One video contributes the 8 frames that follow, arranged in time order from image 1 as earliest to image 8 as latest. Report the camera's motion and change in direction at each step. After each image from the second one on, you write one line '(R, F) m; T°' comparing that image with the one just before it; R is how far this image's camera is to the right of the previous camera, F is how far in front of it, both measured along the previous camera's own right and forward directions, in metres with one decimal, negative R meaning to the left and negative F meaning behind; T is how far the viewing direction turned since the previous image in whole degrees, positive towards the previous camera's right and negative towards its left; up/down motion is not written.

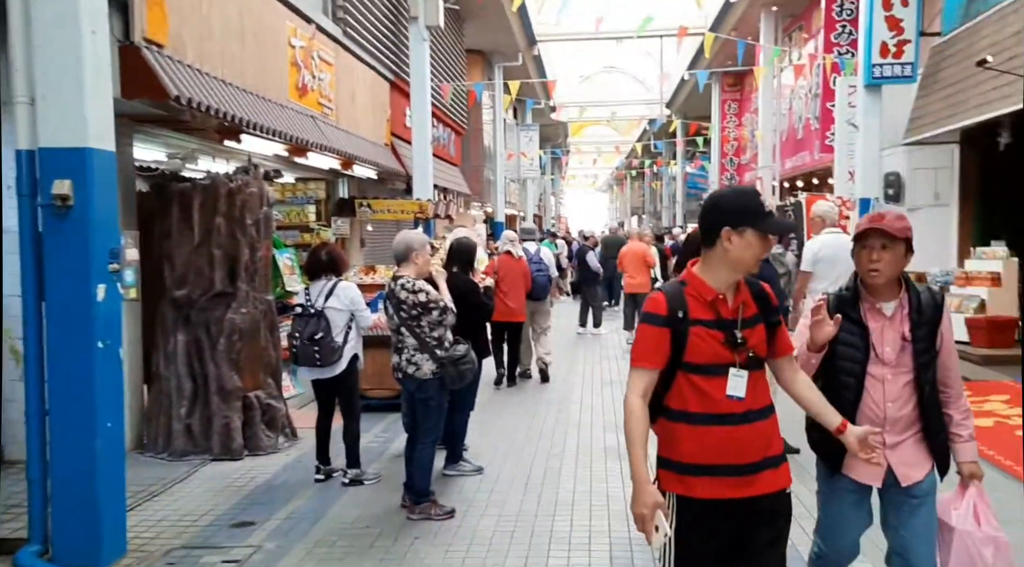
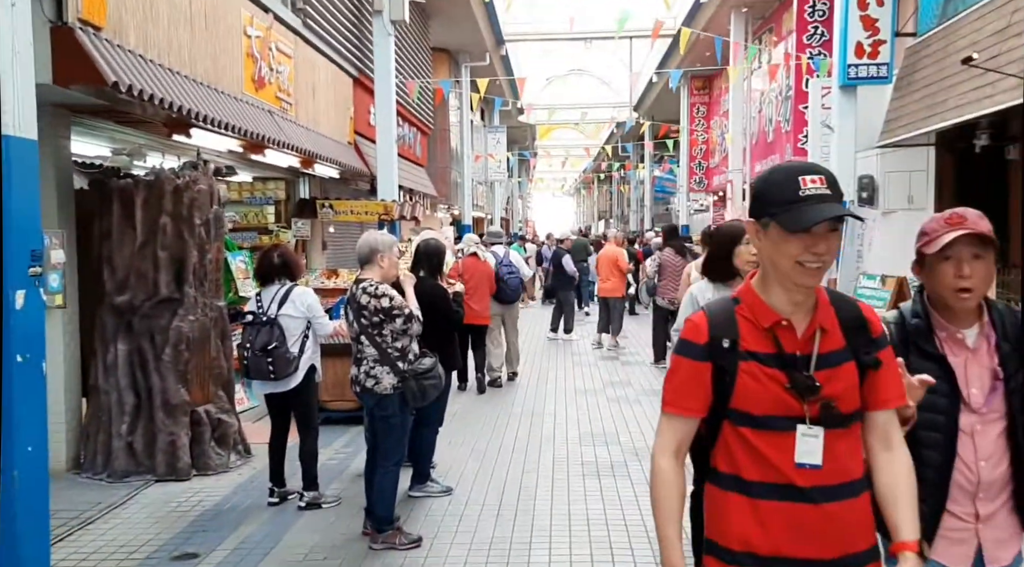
(0.0, +0.4) m; +2°
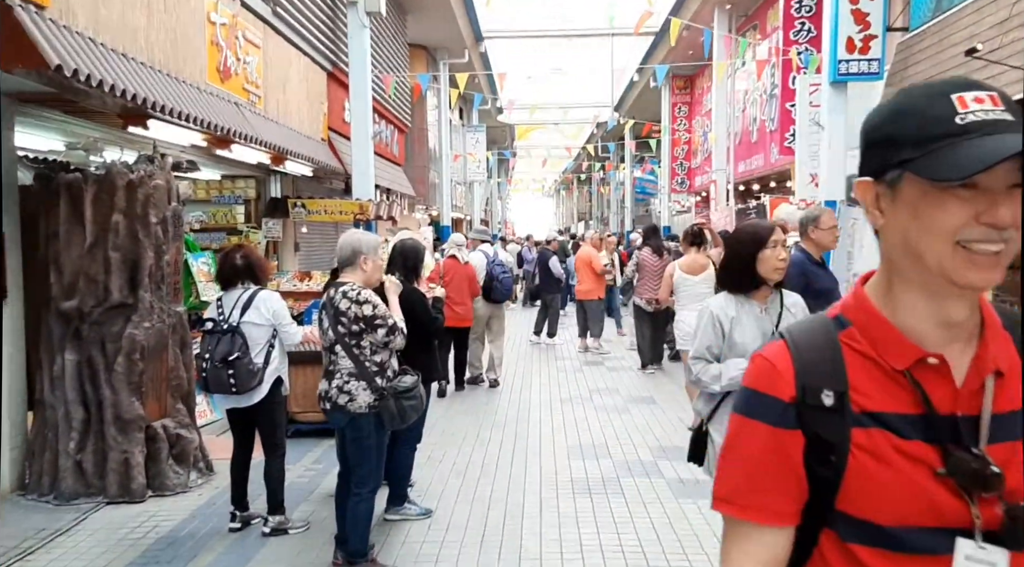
(0.0, +0.4) m; +1°
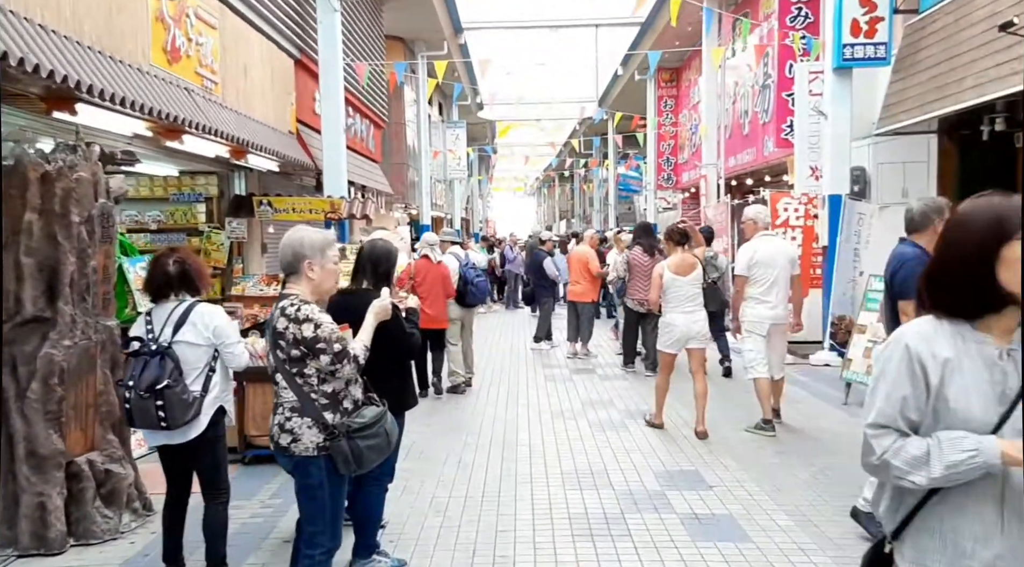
(0.0, +0.8) m; +1°
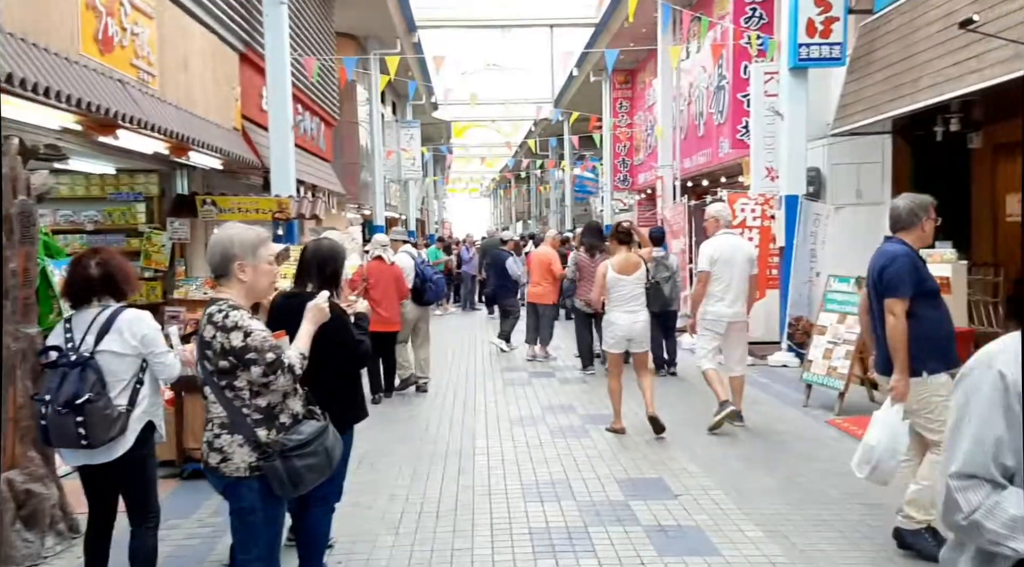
(0.0, +0.2) m; +3°
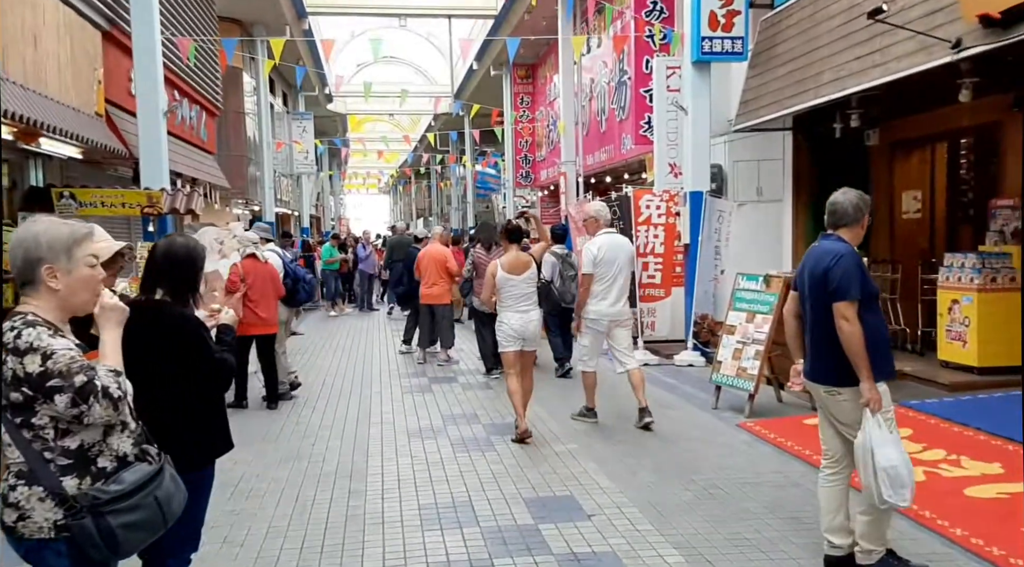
(0.0, +0.5) m; +6°
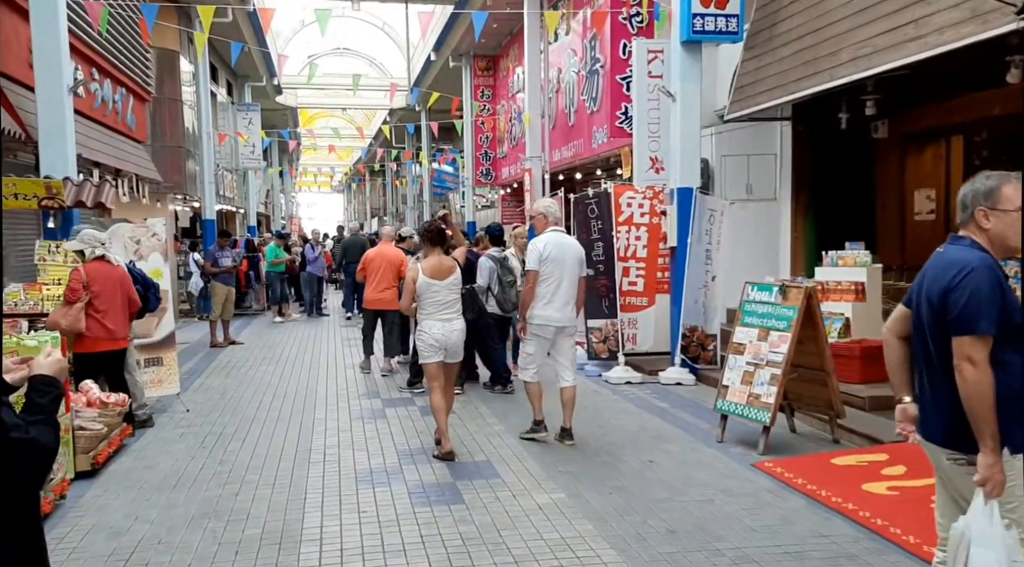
(-0.1, +1.2) m; +3°
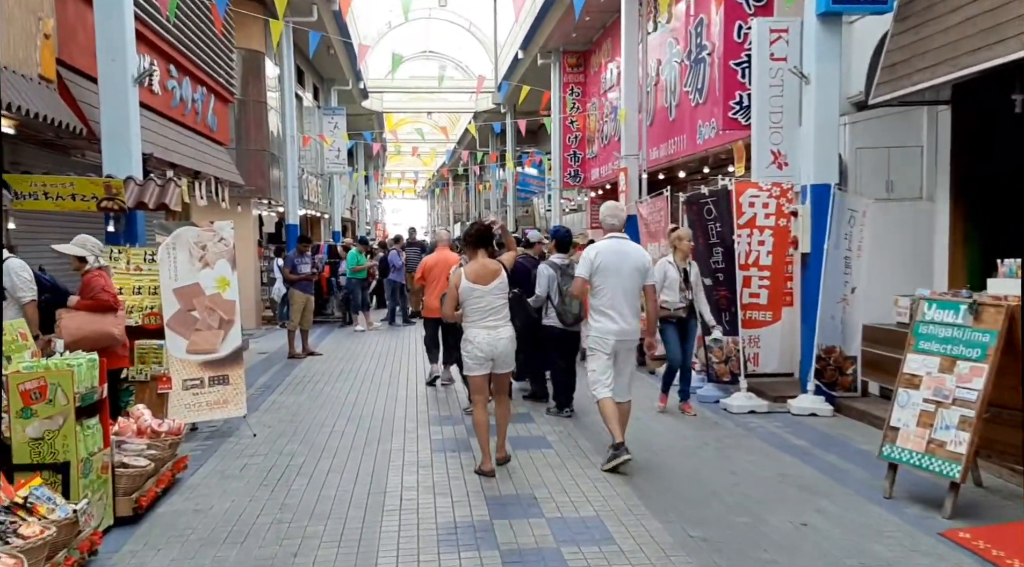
(-0.2, +1.1) m; -5°
